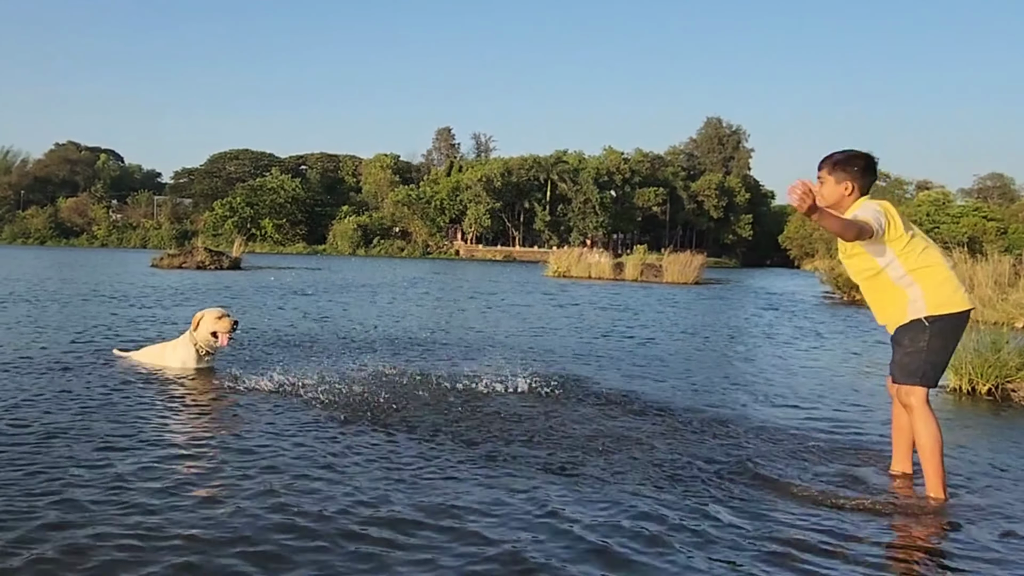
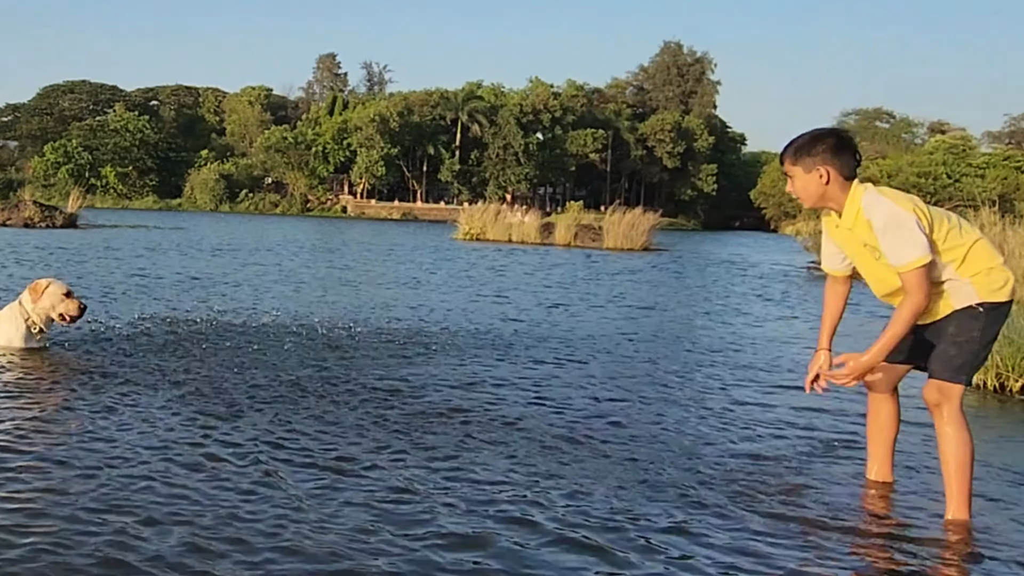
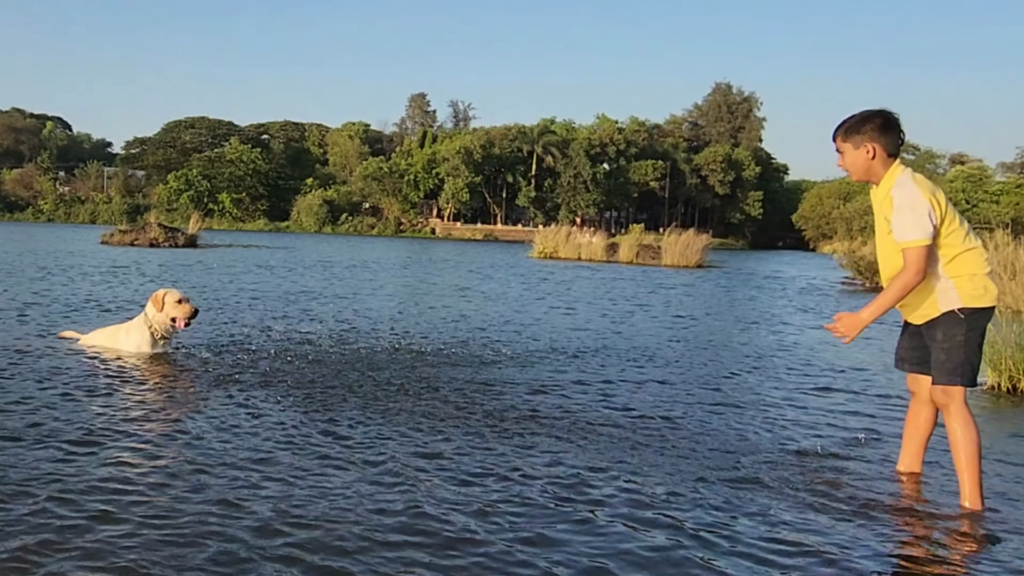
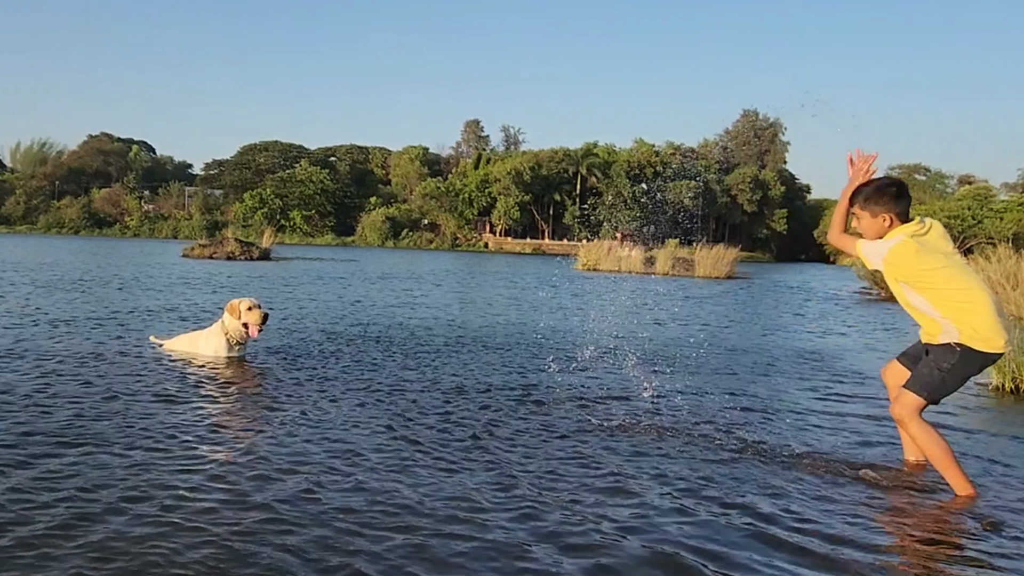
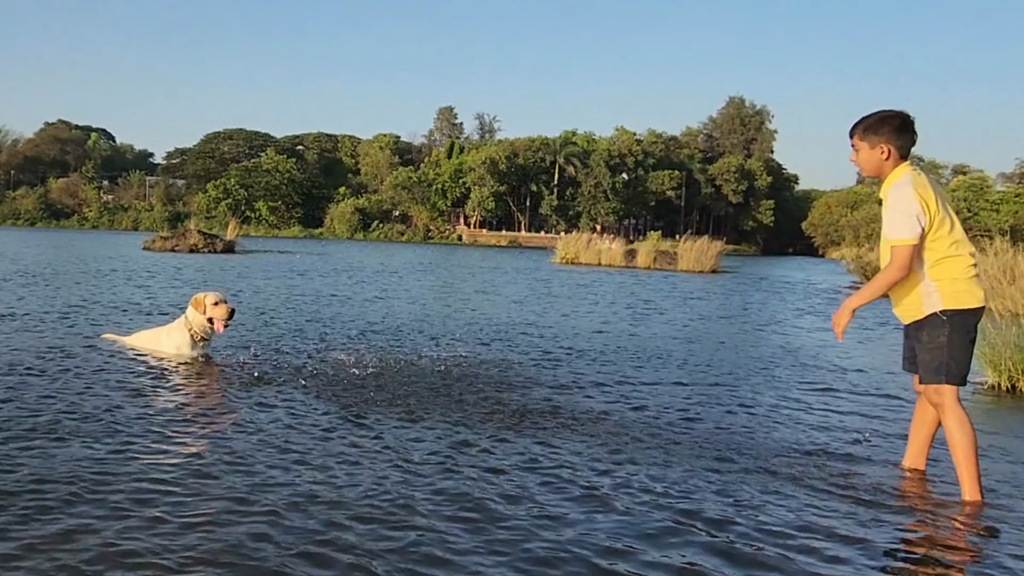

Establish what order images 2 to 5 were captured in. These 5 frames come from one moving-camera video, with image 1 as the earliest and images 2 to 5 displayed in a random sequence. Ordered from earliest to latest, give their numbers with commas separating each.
4, 5, 3, 2
